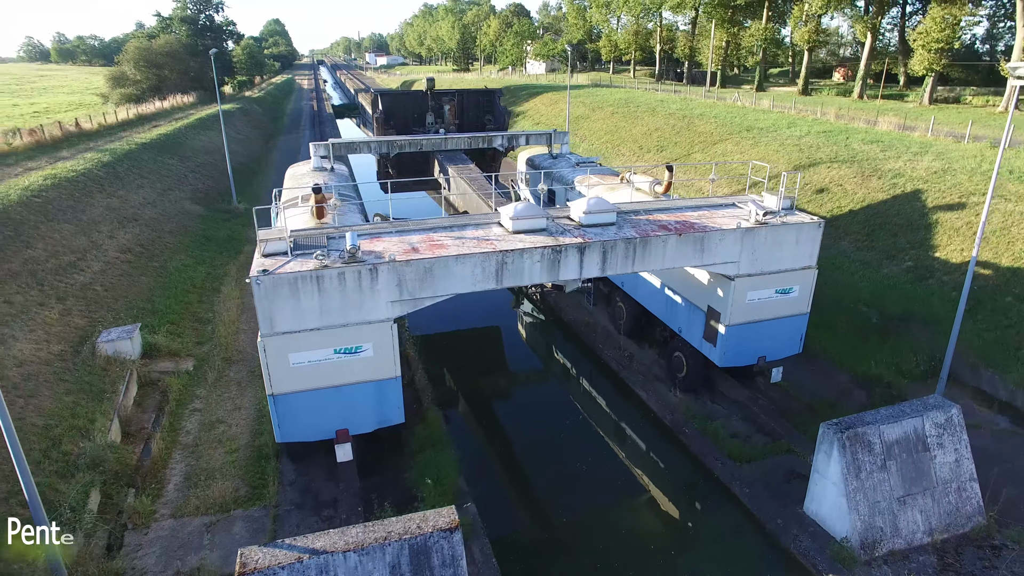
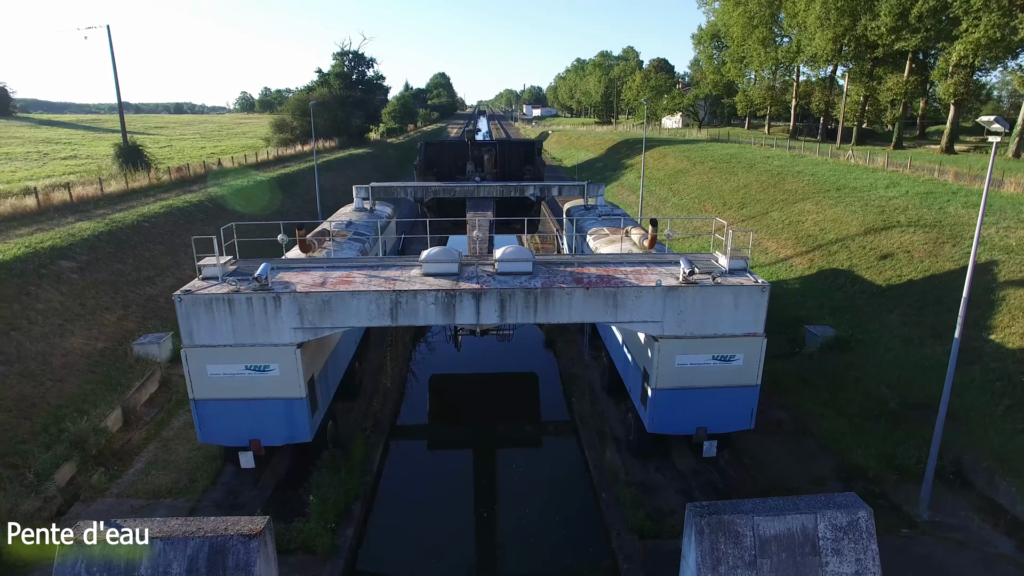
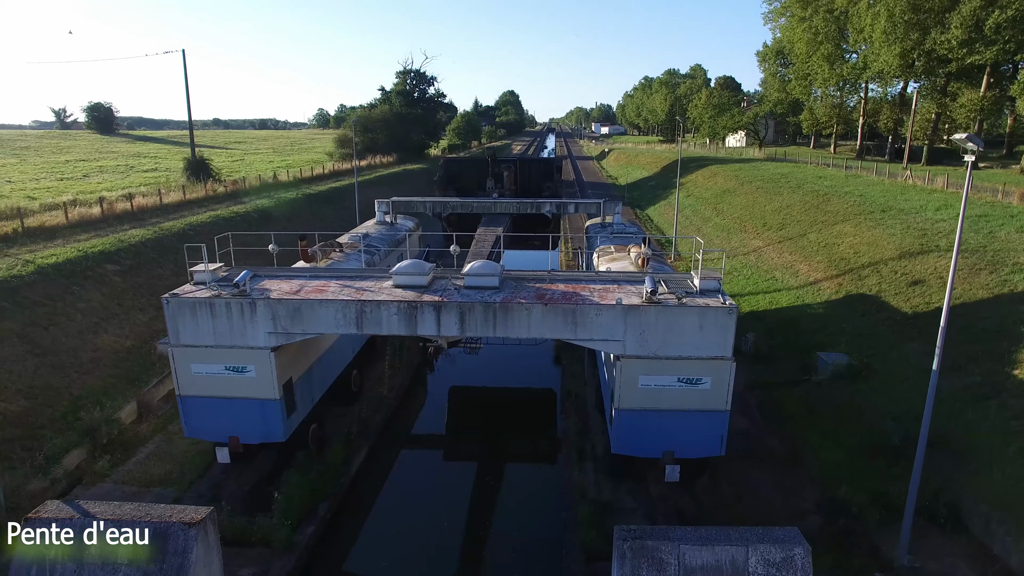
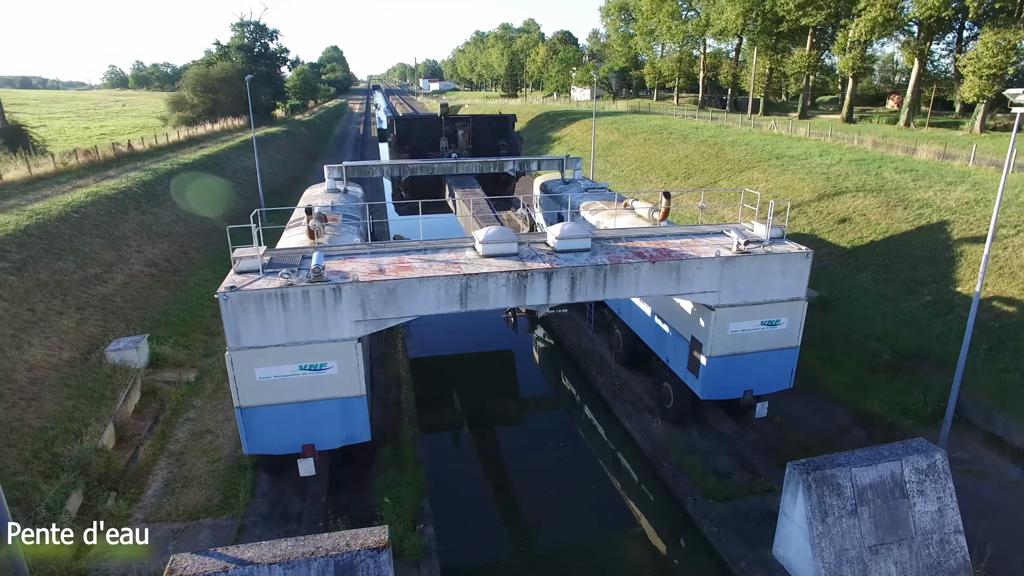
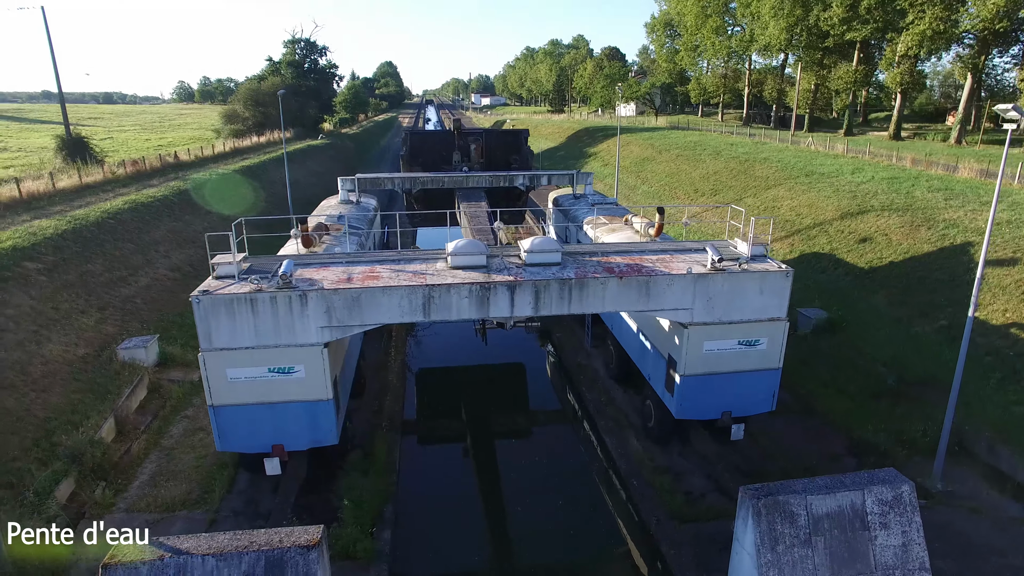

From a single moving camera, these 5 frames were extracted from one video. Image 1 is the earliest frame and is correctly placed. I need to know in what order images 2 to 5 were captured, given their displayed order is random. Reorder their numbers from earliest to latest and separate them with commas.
4, 5, 2, 3
